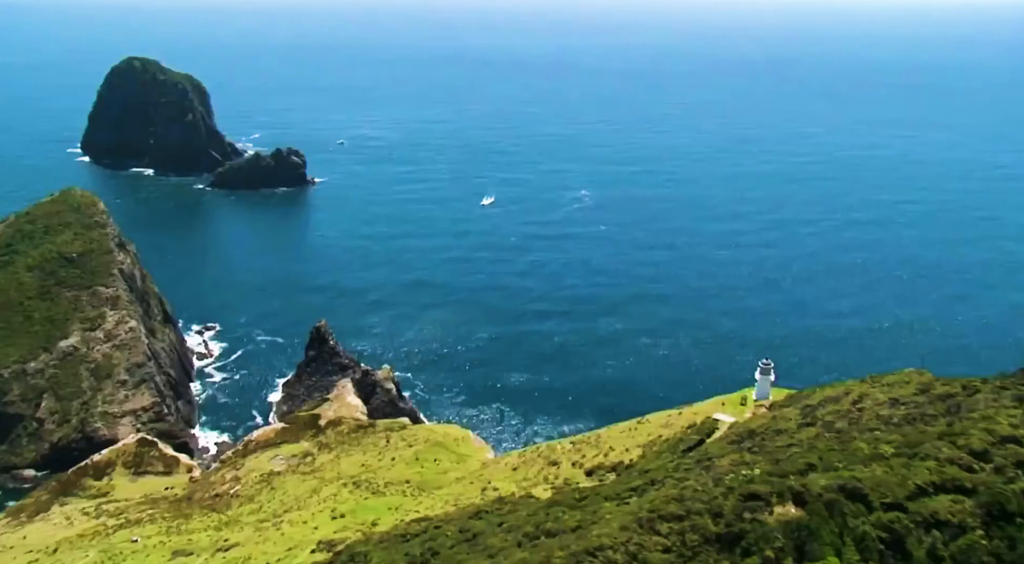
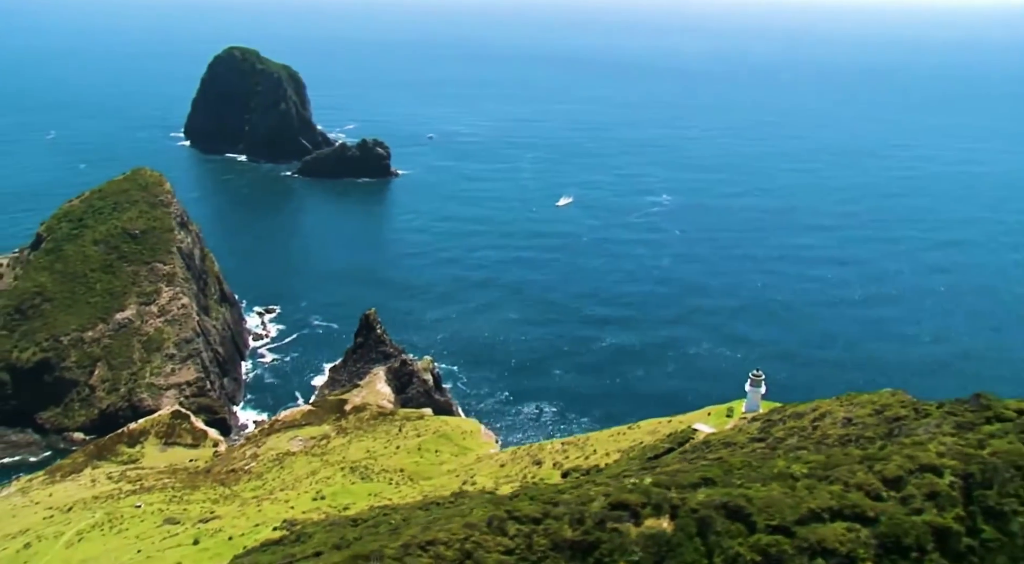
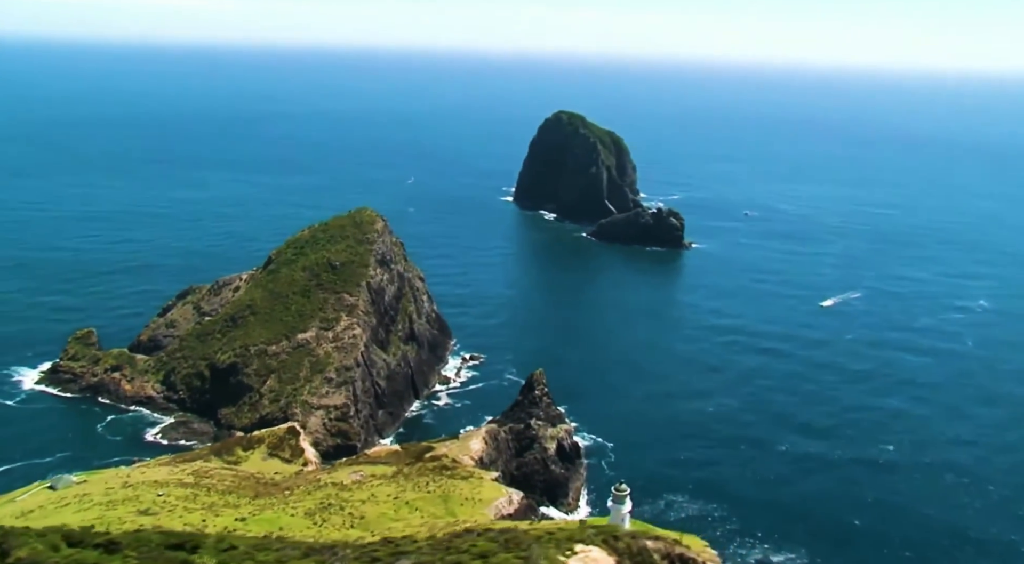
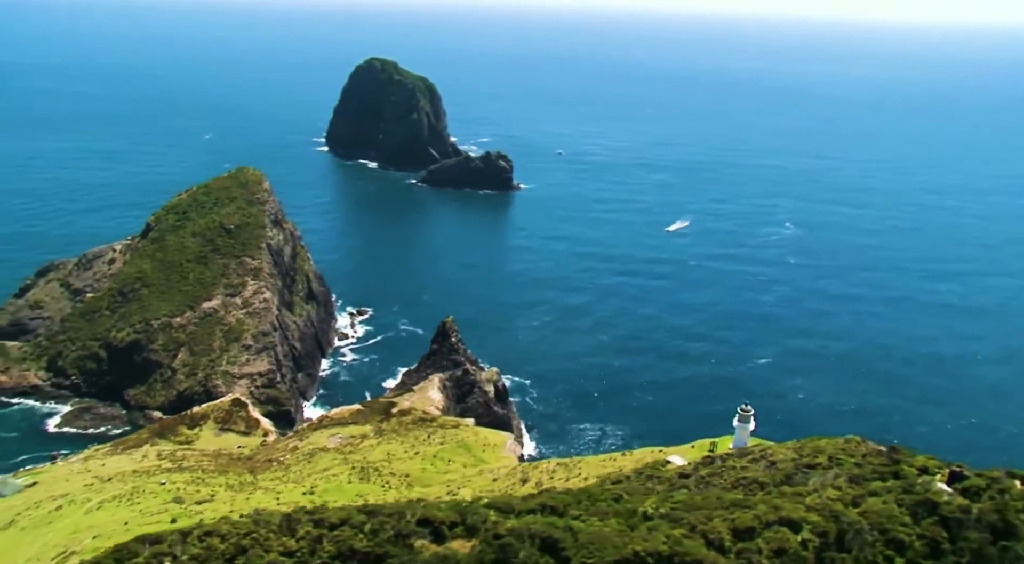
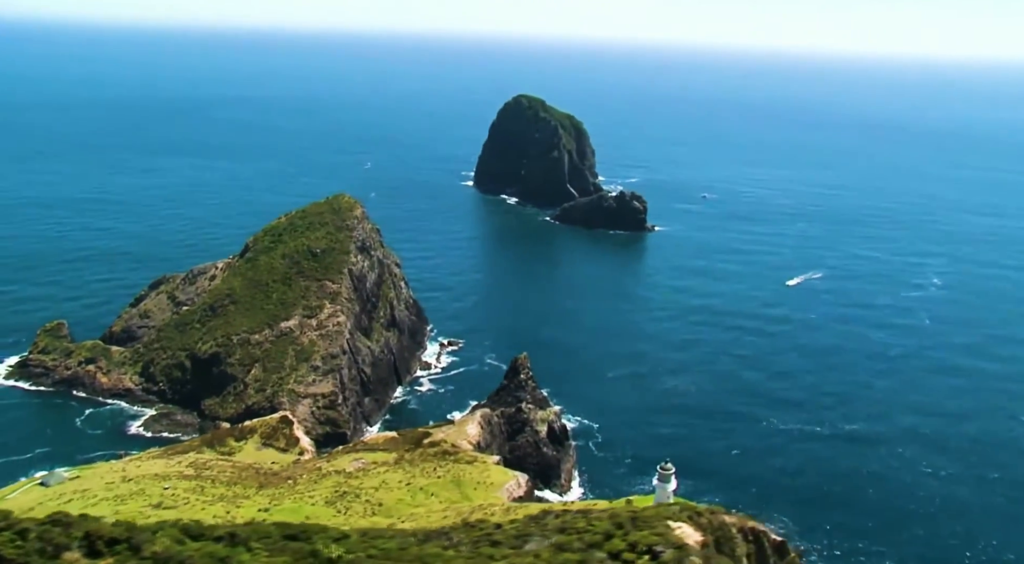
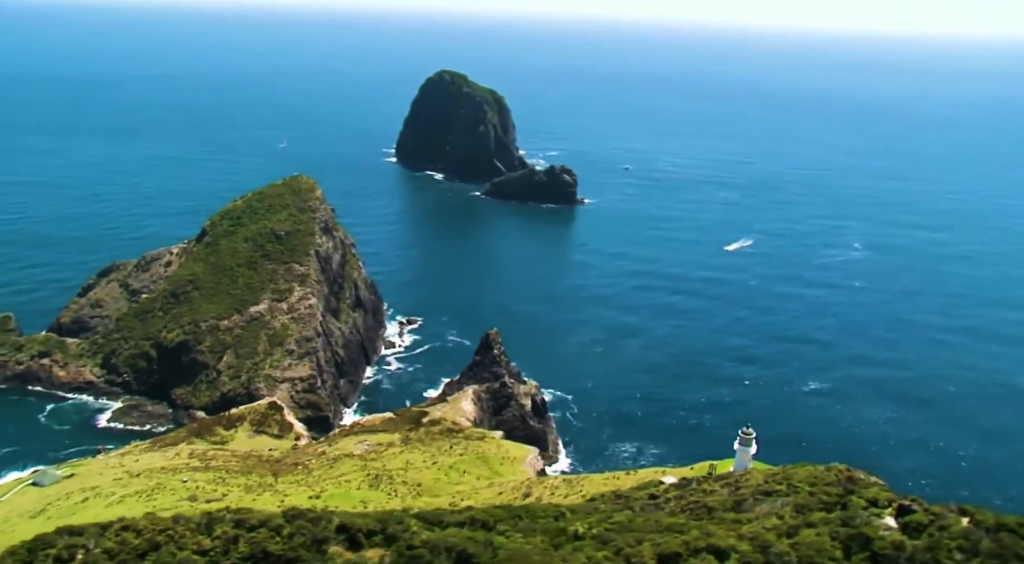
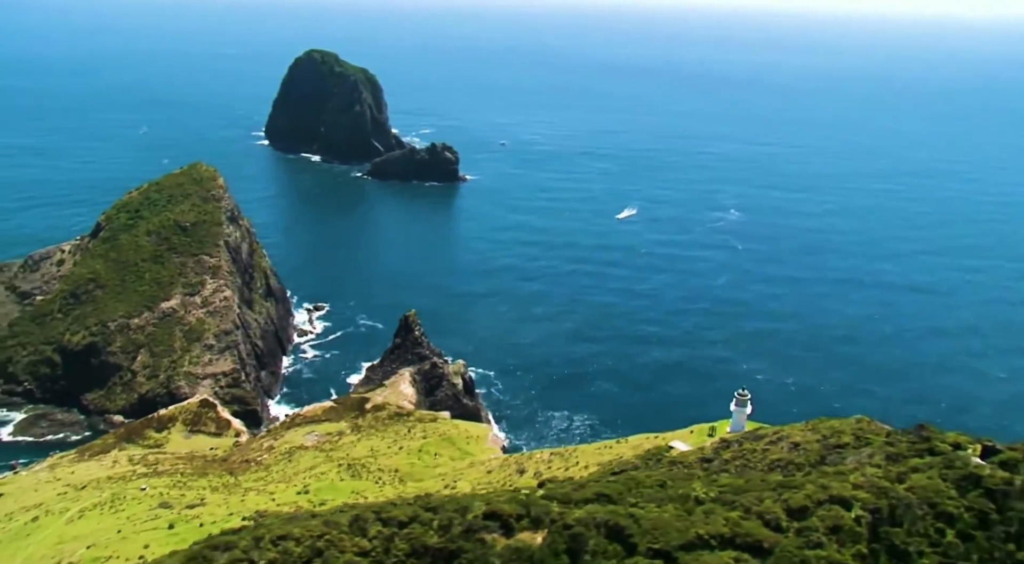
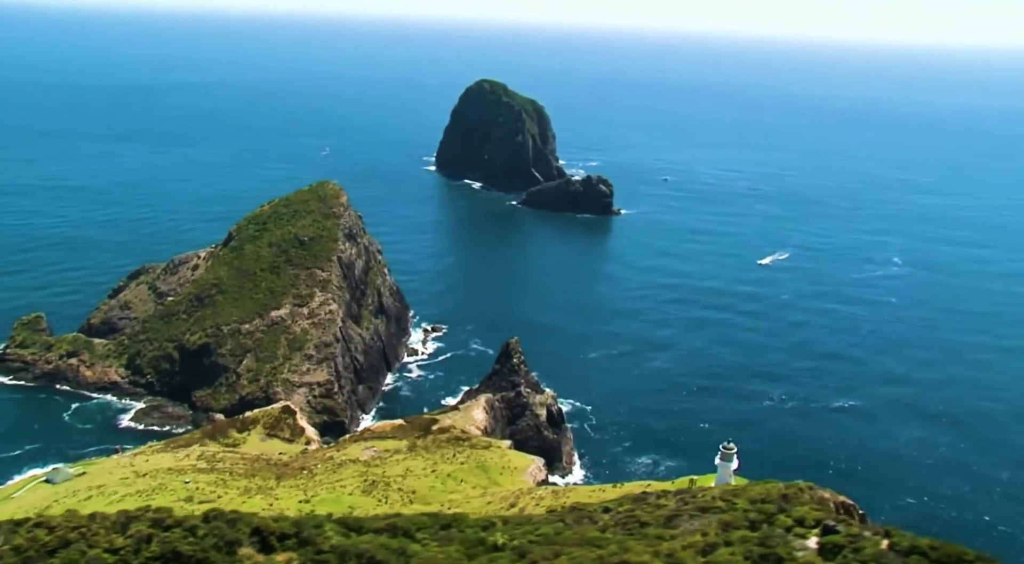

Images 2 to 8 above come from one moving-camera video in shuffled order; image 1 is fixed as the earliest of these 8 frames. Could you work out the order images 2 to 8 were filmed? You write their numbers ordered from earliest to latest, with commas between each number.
2, 7, 4, 6, 8, 5, 3
